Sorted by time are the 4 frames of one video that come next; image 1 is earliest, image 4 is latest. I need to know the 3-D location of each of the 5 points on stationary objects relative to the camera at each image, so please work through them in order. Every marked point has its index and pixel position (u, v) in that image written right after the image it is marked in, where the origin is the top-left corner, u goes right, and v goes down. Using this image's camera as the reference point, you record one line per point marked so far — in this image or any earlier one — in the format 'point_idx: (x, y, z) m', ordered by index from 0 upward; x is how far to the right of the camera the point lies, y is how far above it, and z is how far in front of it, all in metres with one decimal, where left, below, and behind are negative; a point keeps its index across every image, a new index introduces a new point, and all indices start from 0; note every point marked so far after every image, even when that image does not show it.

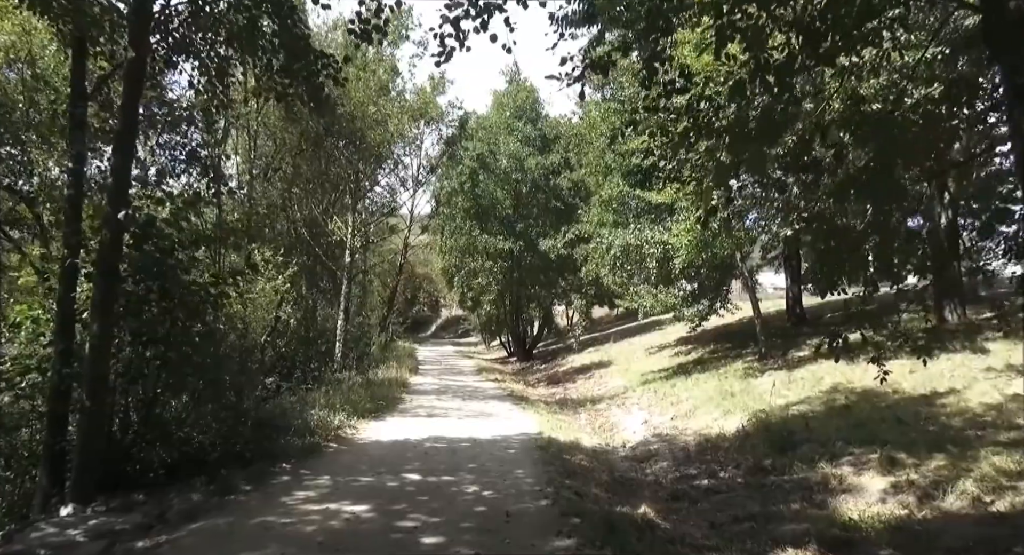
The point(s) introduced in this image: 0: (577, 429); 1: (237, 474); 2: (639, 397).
0: (+1.3, -3.0, +14.4) m
1: (-3.2, -2.3, +8.5) m
2: (+3.1, -2.9, +17.6) m
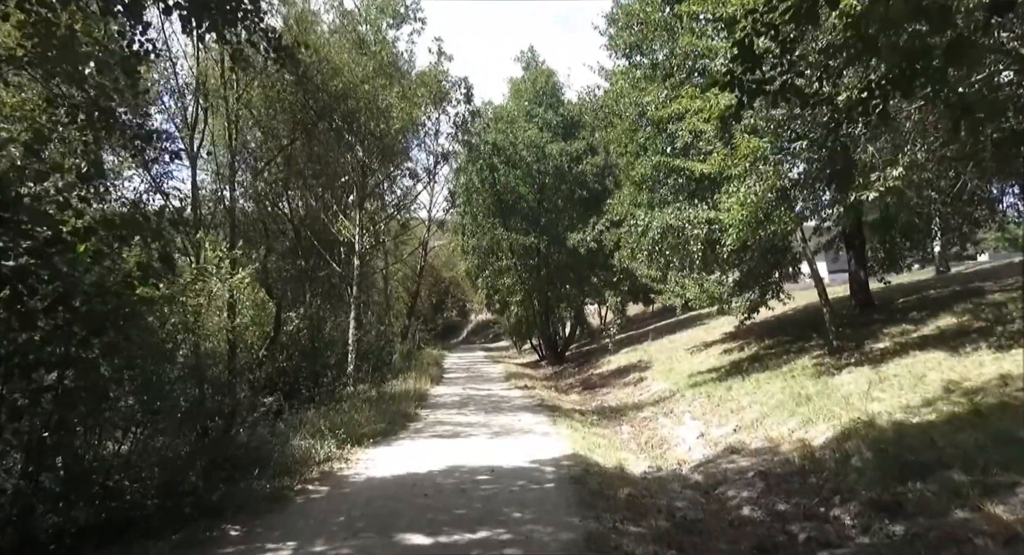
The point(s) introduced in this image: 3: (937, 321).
0: (+1.8, -2.8, +12.0) m
1: (-3.0, -2.3, +6.3) m
2: (+3.7, -2.6, +15.2) m
3: (+8.8, -0.9, +15.1) m
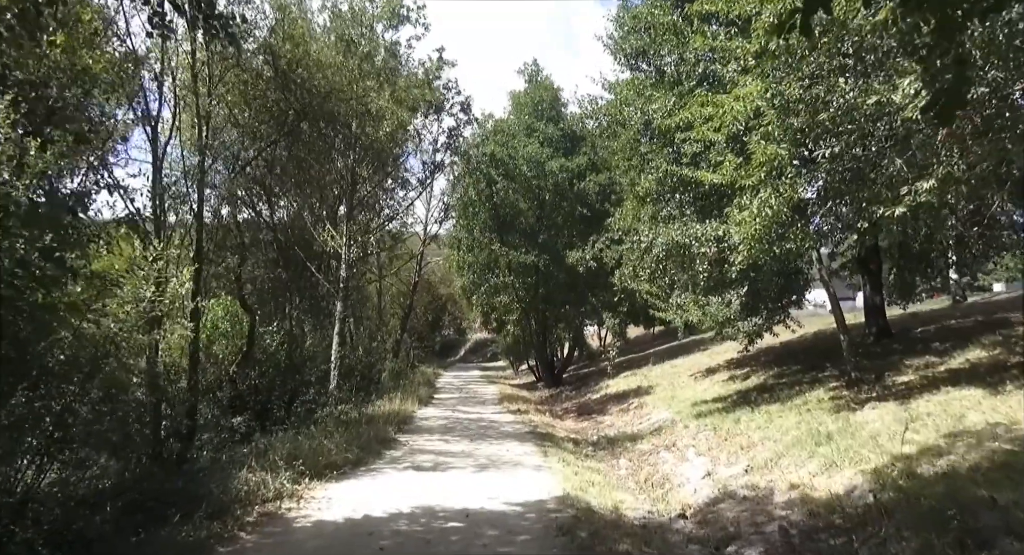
0: (+1.5, -3.1, +10.7) m
1: (-3.2, -2.3, +5.0) m
2: (+3.5, -3.0, +13.9) m
3: (+8.6, -1.5, +13.9) m
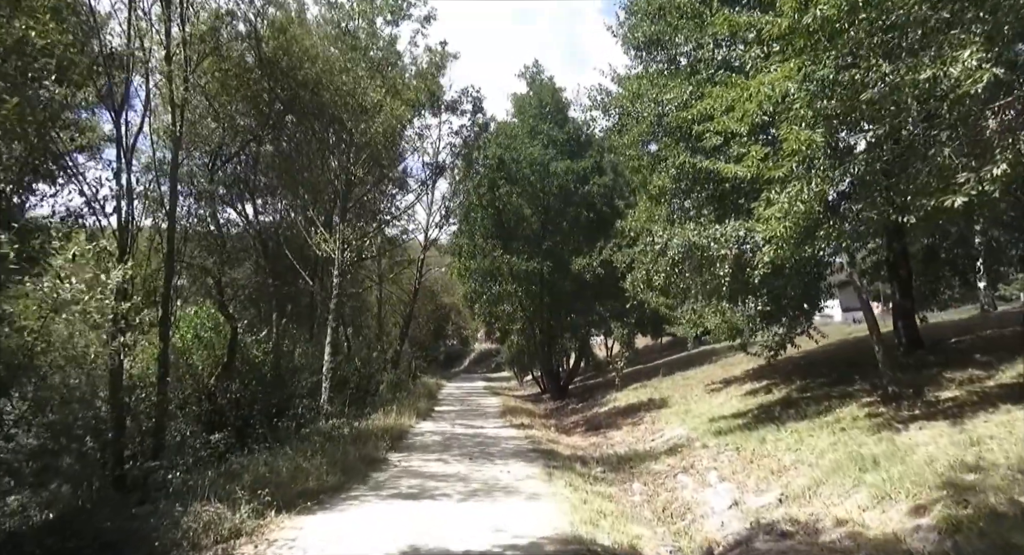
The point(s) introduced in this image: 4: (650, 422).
0: (+1.5, -3.1, +9.4) m
1: (-3.3, -2.2, +3.8) m
2: (+3.5, -3.1, +12.6) m
3: (+8.7, -1.5, +12.5) m
4: (+3.5, -3.7, +18.7) m
